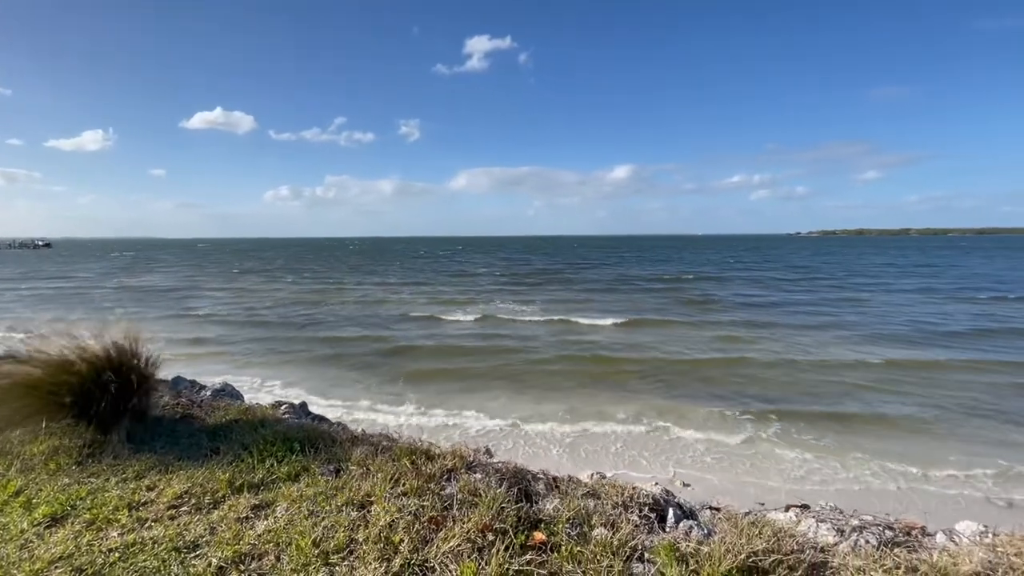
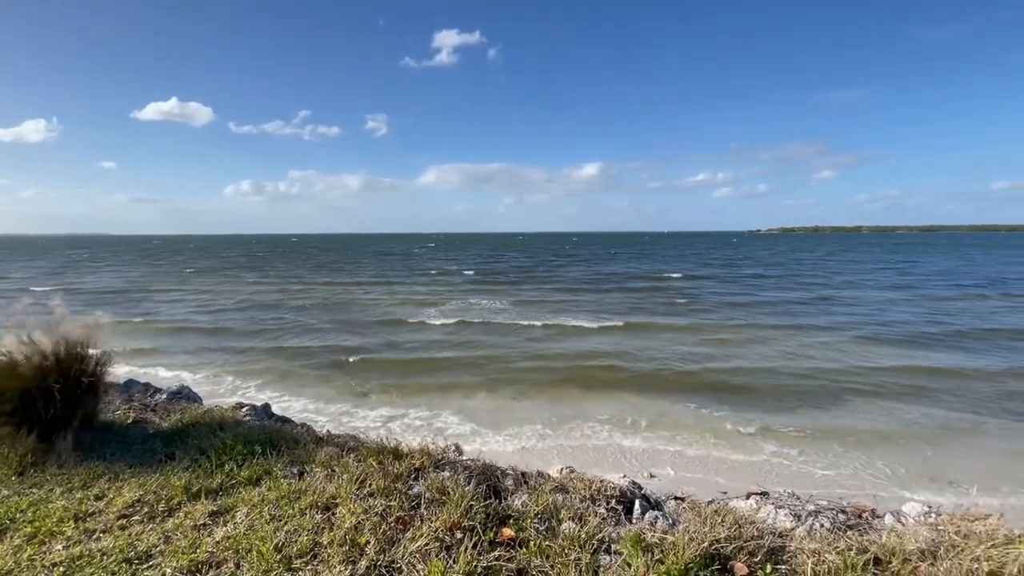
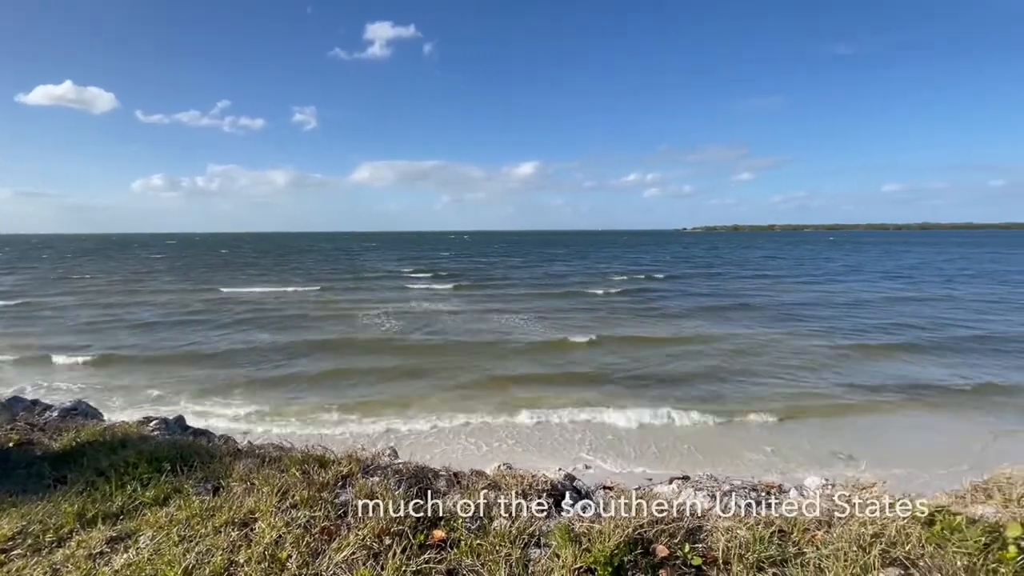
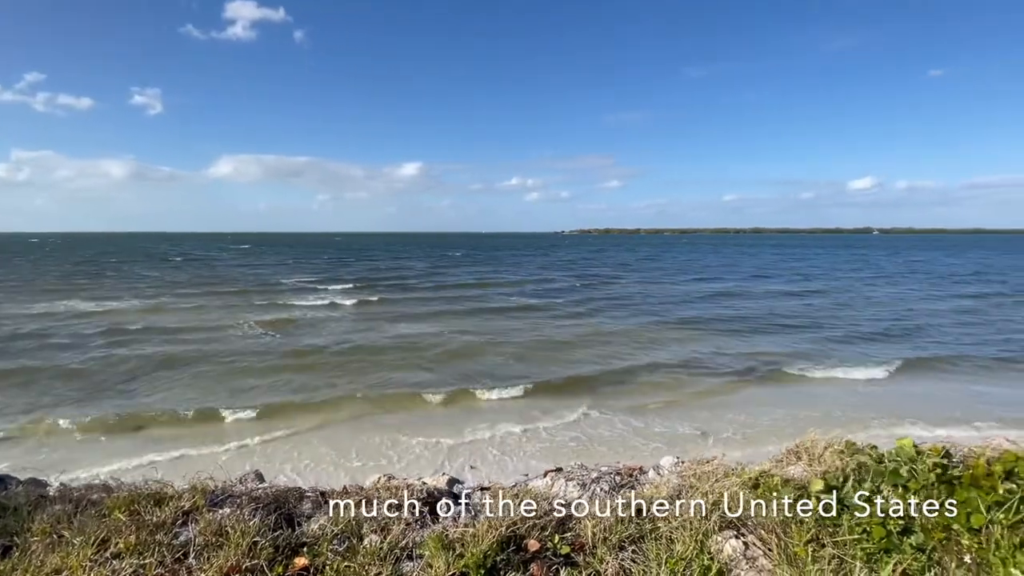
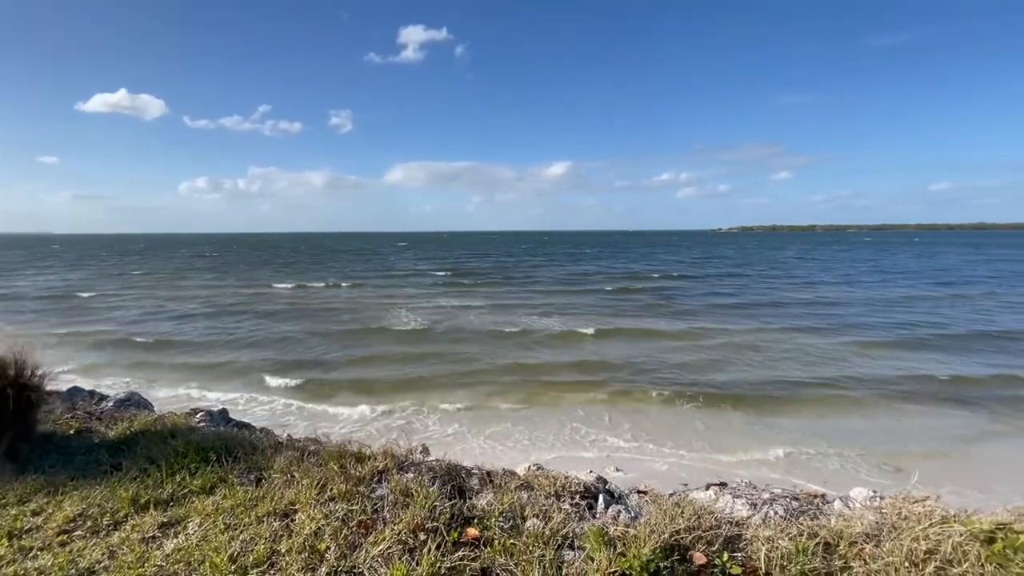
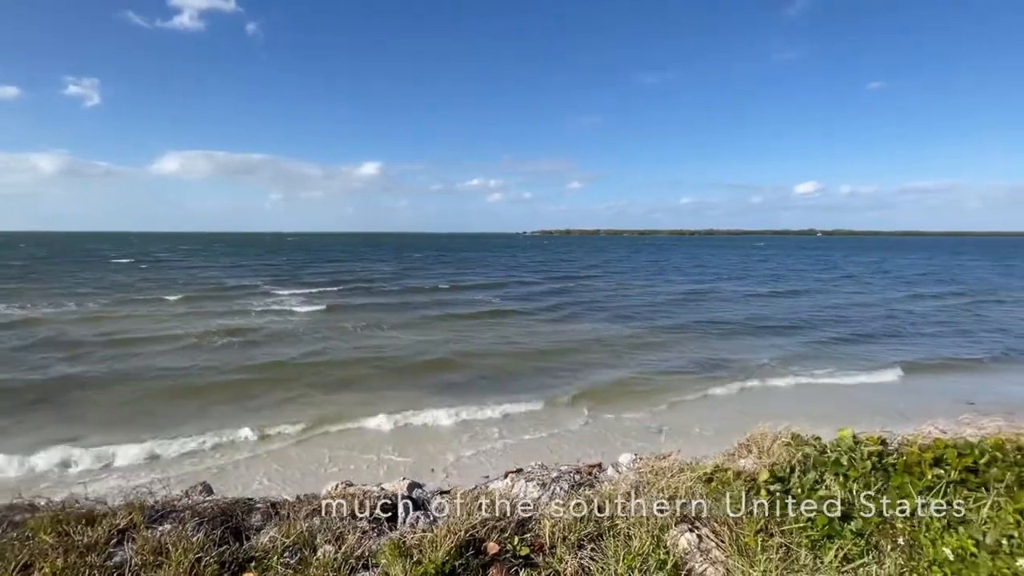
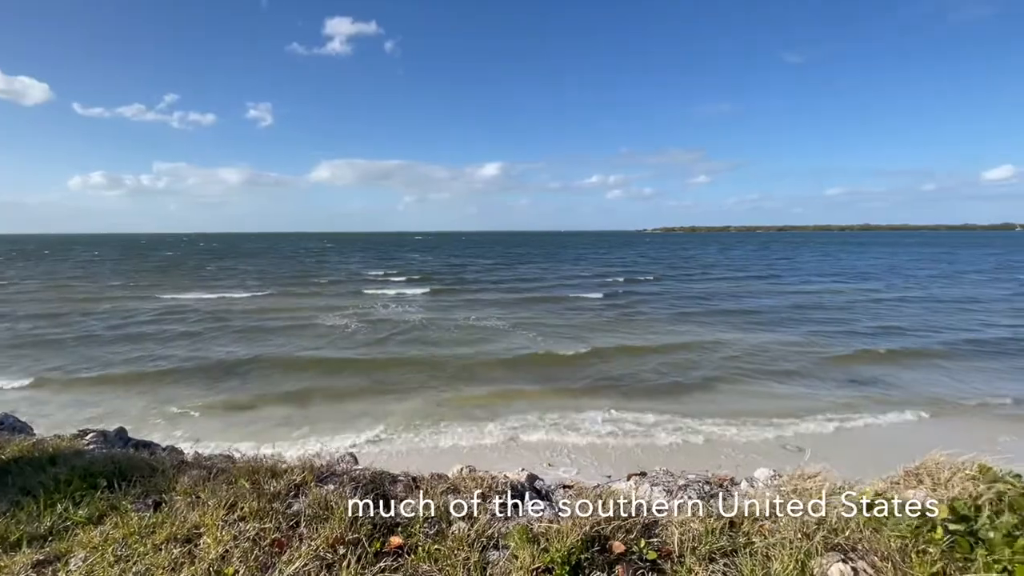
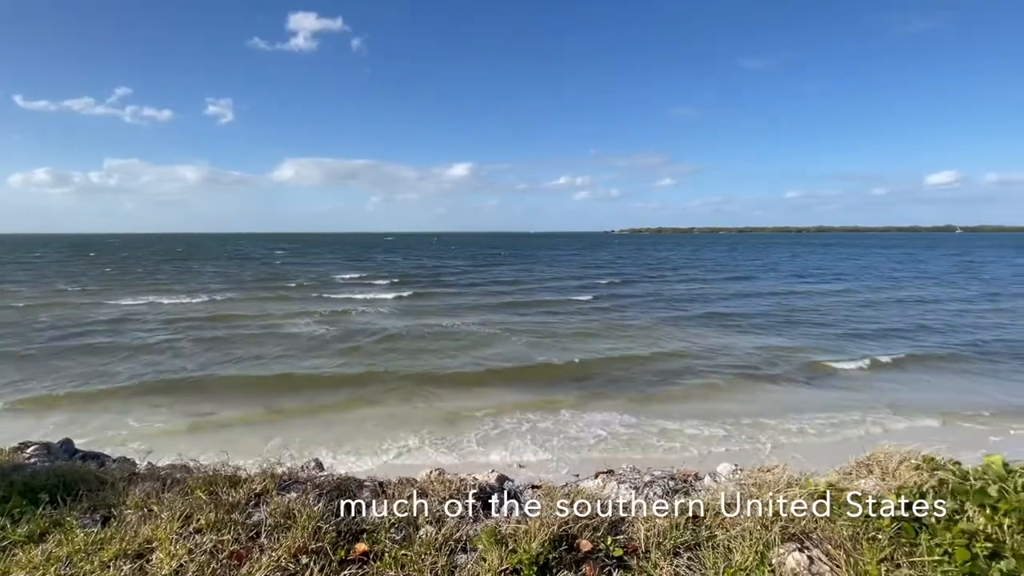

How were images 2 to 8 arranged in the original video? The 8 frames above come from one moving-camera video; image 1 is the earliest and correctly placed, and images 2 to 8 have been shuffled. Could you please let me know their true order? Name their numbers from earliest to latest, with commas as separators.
2, 5, 3, 7, 8, 4, 6
